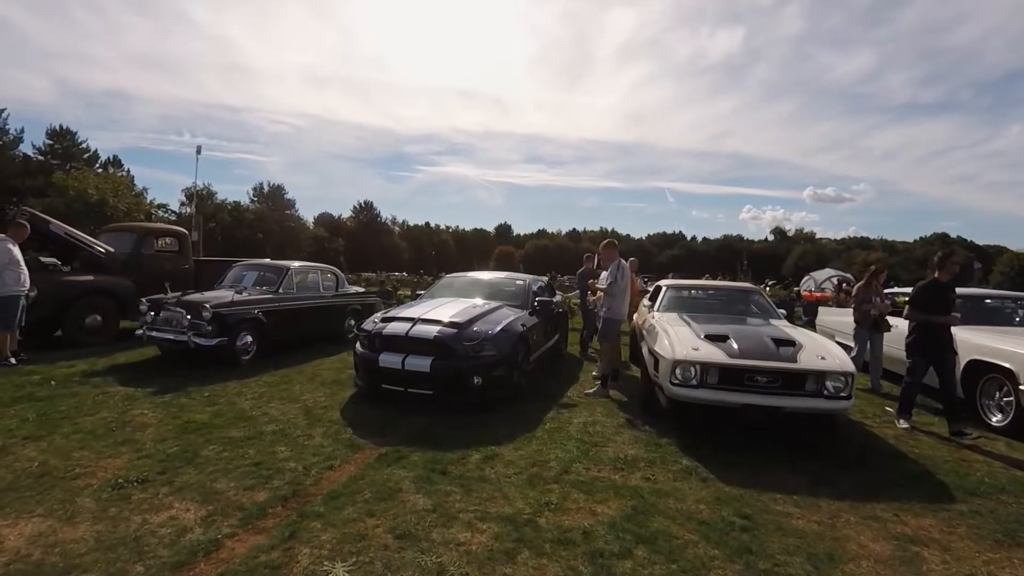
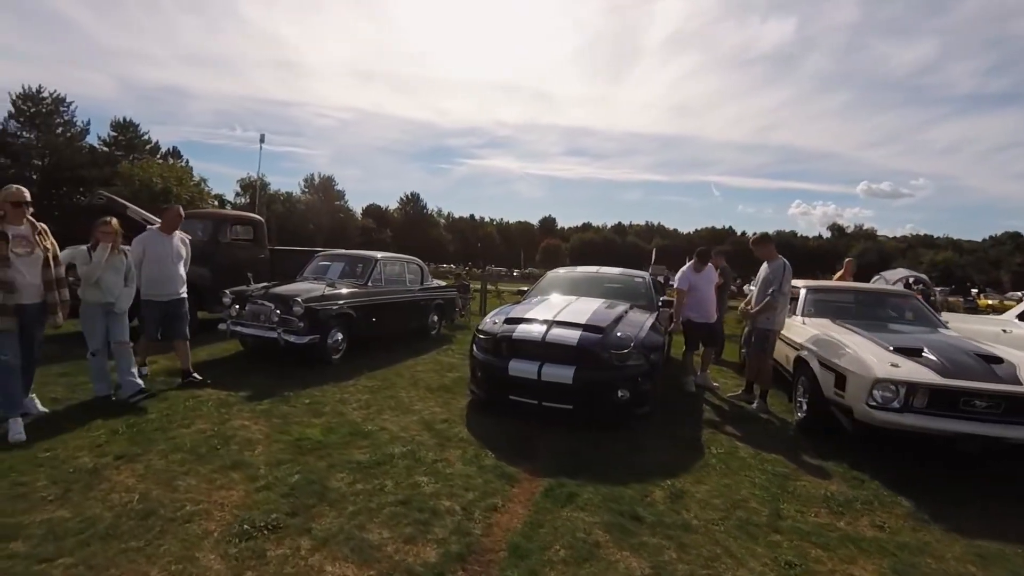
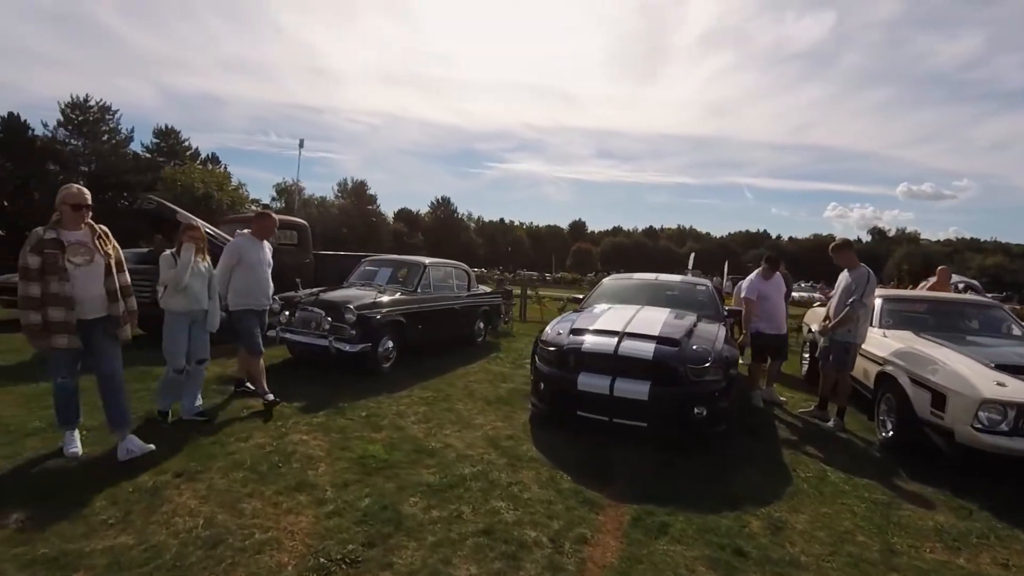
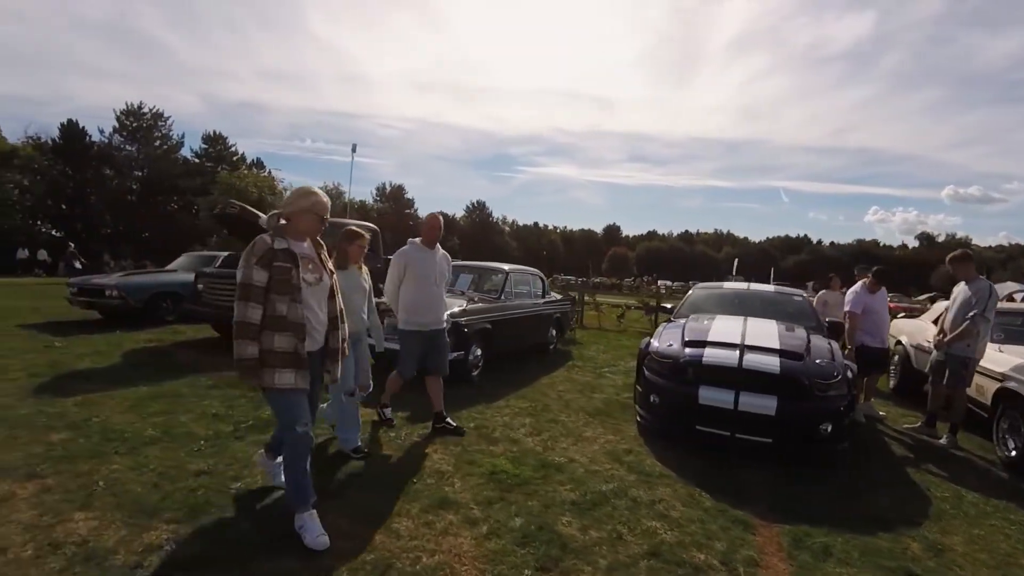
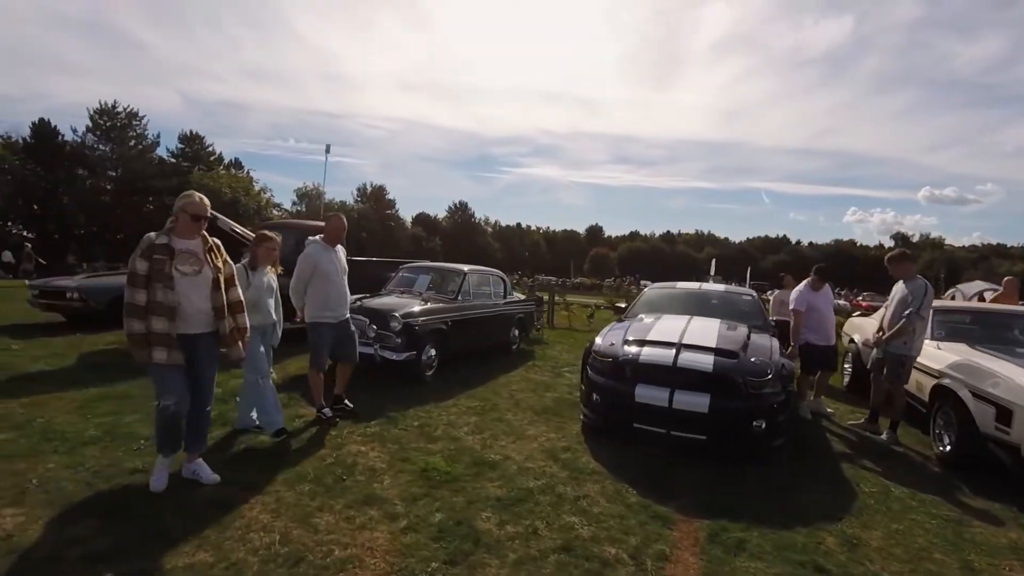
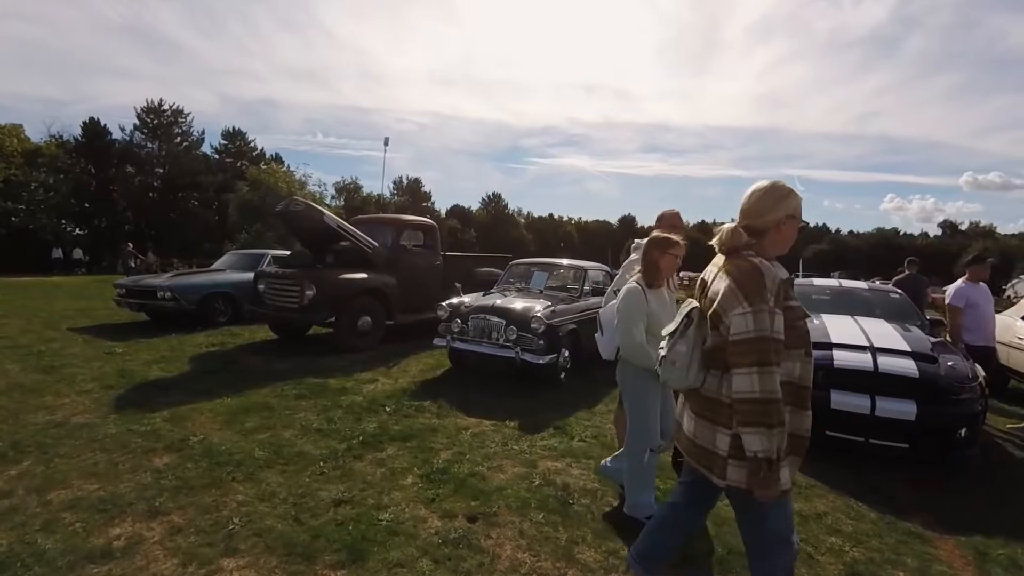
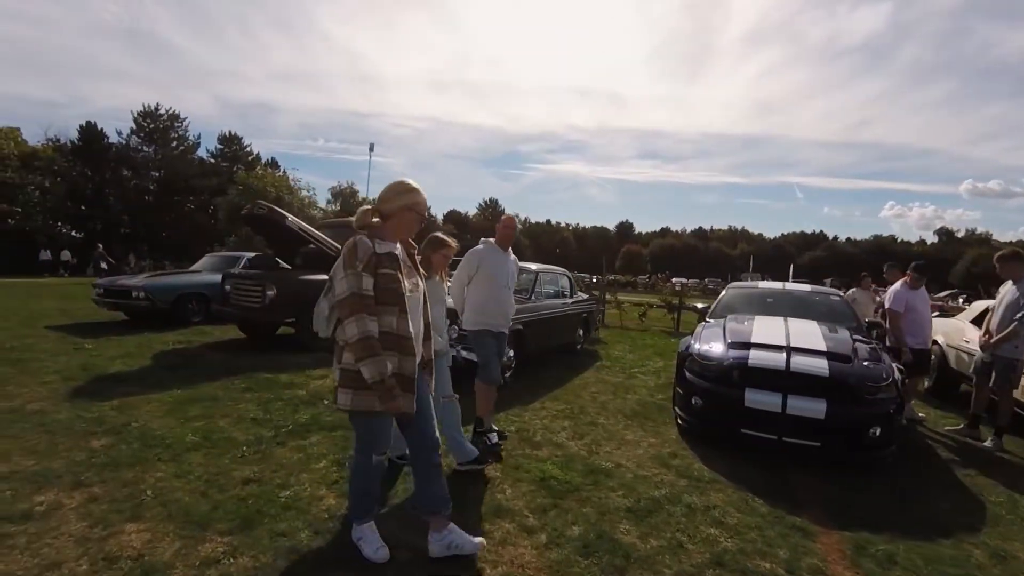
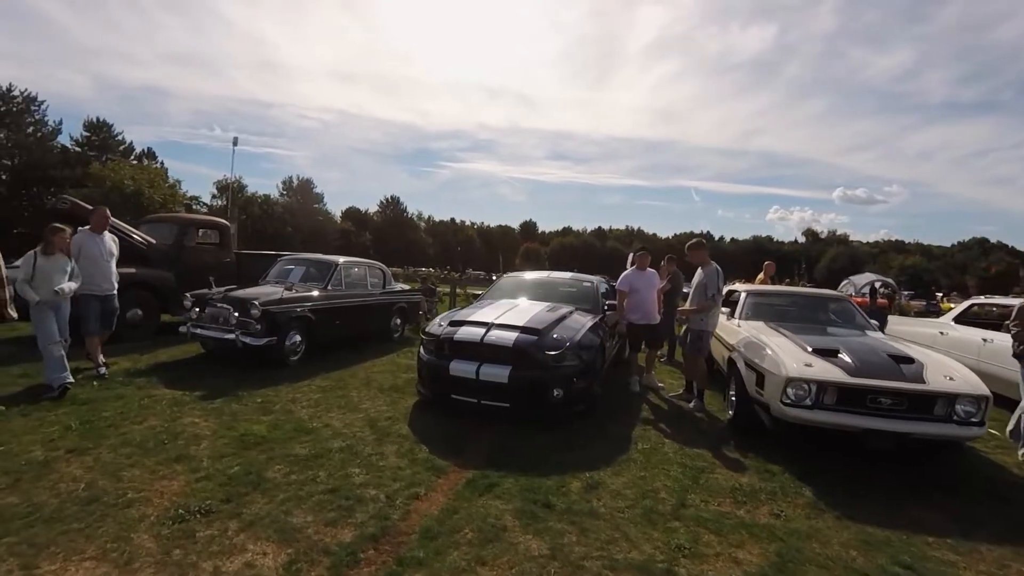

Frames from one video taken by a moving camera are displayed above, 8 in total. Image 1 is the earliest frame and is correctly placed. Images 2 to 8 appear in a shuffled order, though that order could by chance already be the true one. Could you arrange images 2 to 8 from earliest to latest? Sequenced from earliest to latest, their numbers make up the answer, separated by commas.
8, 2, 3, 5, 4, 7, 6
